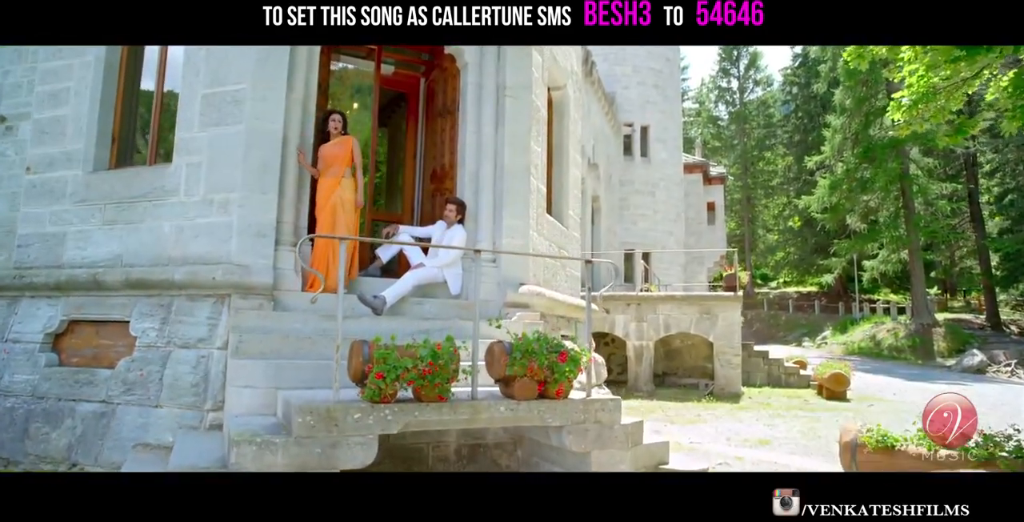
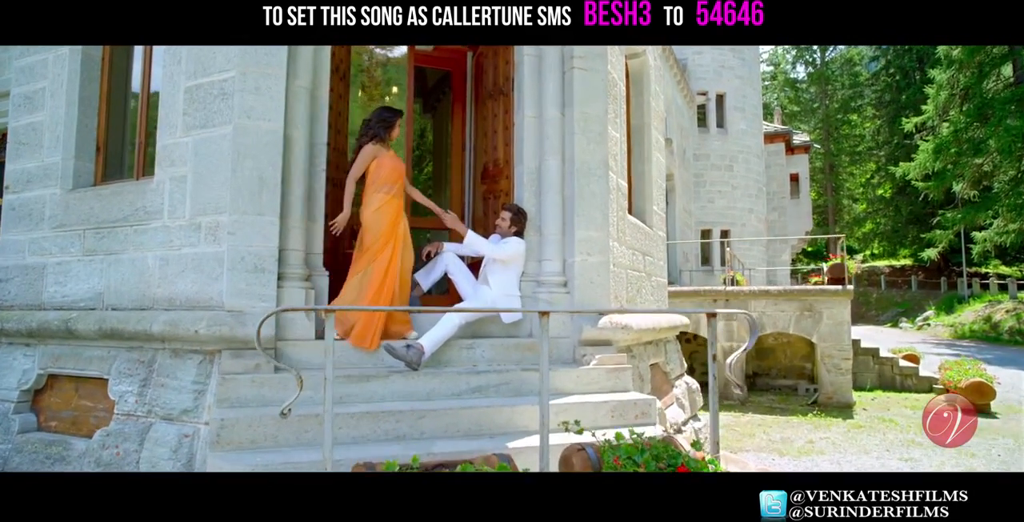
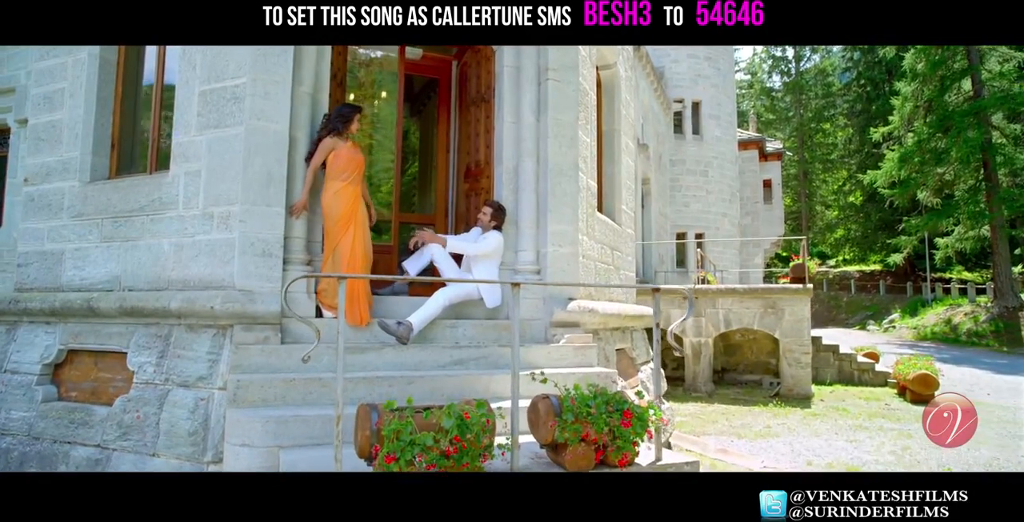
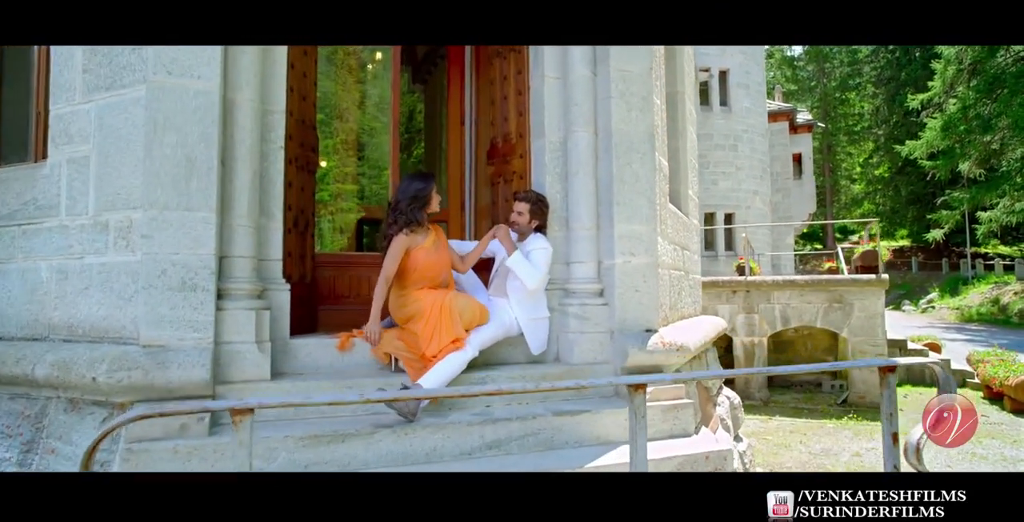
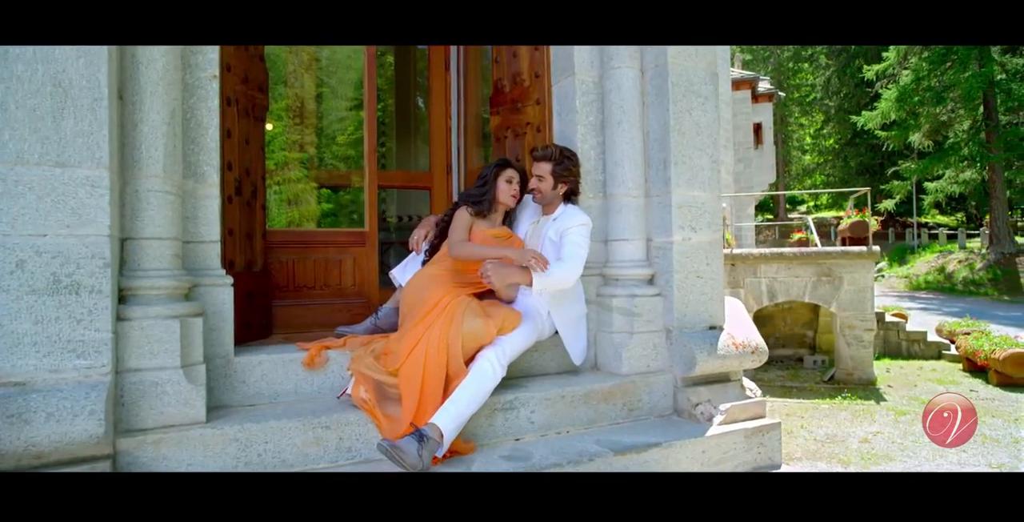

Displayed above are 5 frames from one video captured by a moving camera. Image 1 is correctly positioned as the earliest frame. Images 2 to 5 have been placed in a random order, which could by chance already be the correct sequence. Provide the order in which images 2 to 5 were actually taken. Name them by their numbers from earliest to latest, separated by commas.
3, 2, 4, 5
